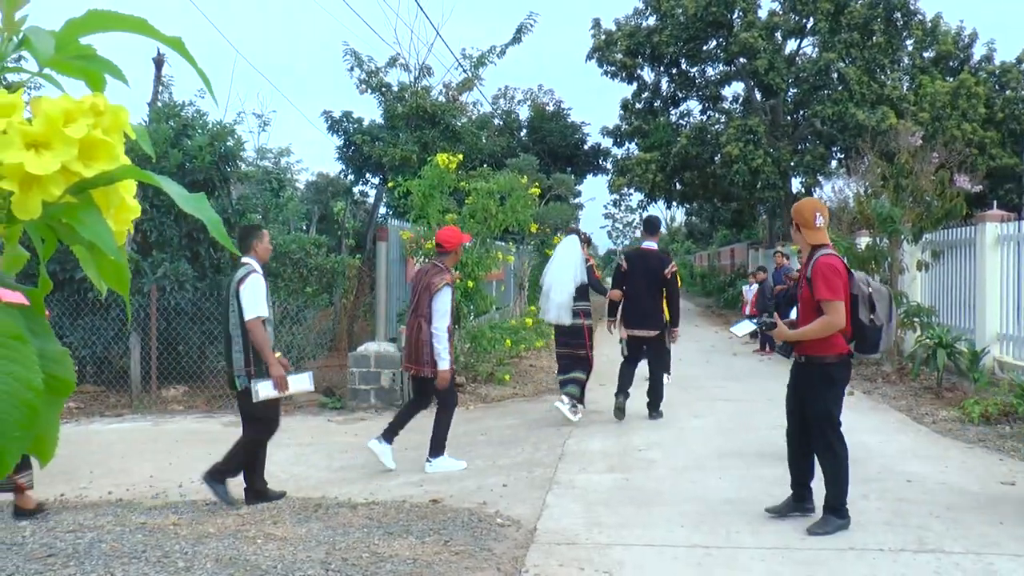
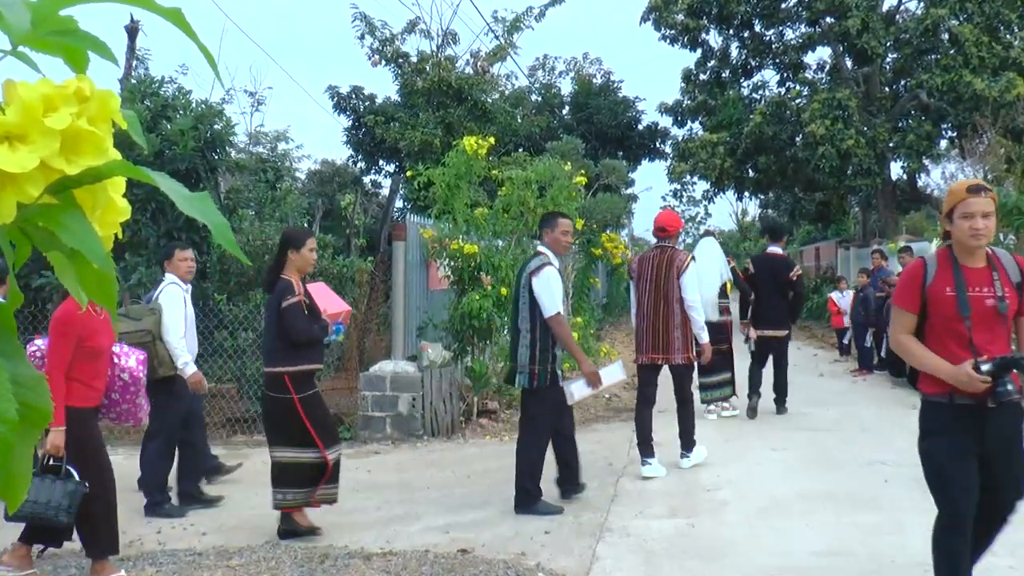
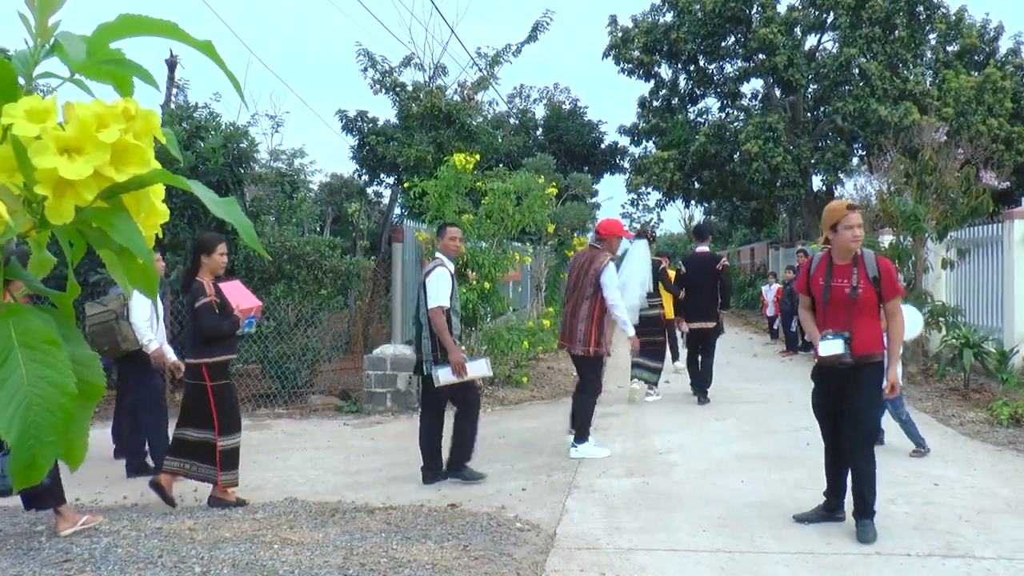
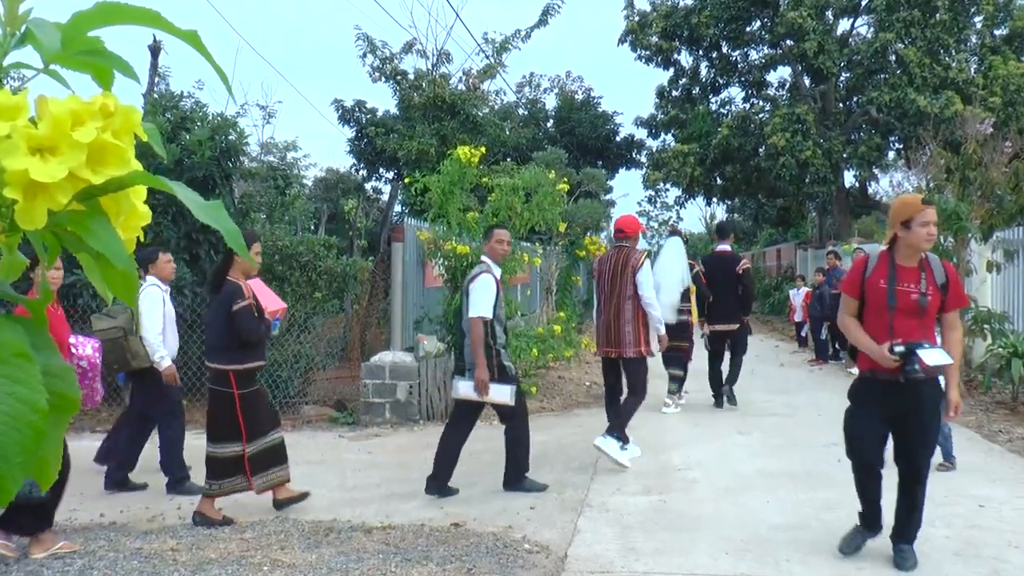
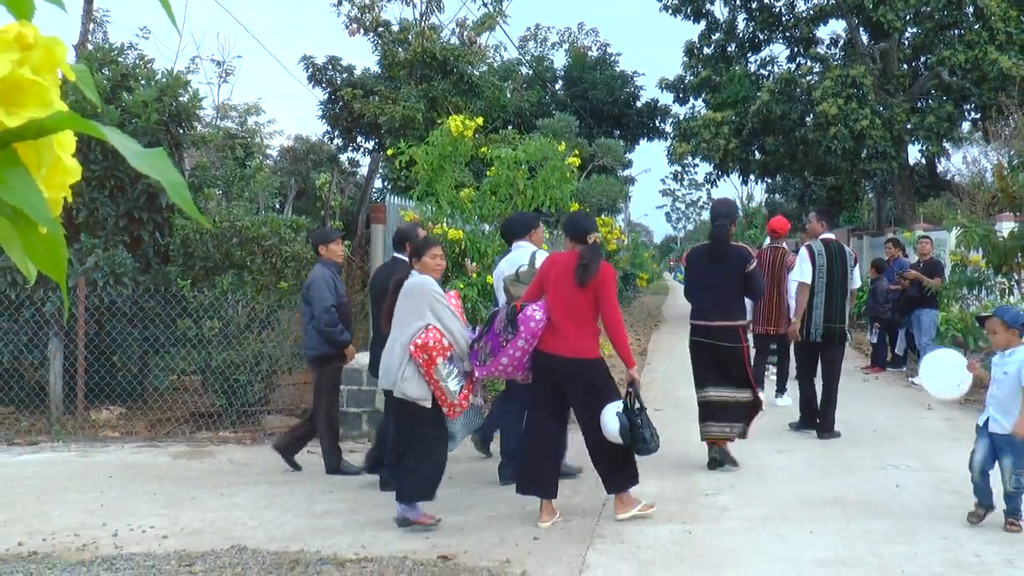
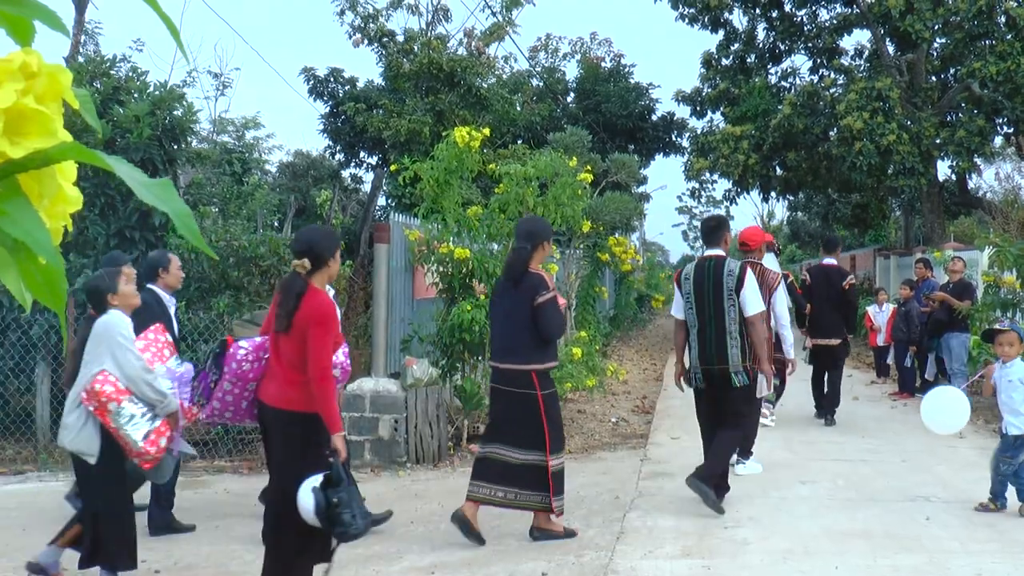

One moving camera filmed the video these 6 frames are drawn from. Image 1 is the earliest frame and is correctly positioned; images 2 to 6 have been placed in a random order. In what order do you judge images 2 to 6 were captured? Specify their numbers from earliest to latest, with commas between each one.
3, 4, 2, 6, 5
